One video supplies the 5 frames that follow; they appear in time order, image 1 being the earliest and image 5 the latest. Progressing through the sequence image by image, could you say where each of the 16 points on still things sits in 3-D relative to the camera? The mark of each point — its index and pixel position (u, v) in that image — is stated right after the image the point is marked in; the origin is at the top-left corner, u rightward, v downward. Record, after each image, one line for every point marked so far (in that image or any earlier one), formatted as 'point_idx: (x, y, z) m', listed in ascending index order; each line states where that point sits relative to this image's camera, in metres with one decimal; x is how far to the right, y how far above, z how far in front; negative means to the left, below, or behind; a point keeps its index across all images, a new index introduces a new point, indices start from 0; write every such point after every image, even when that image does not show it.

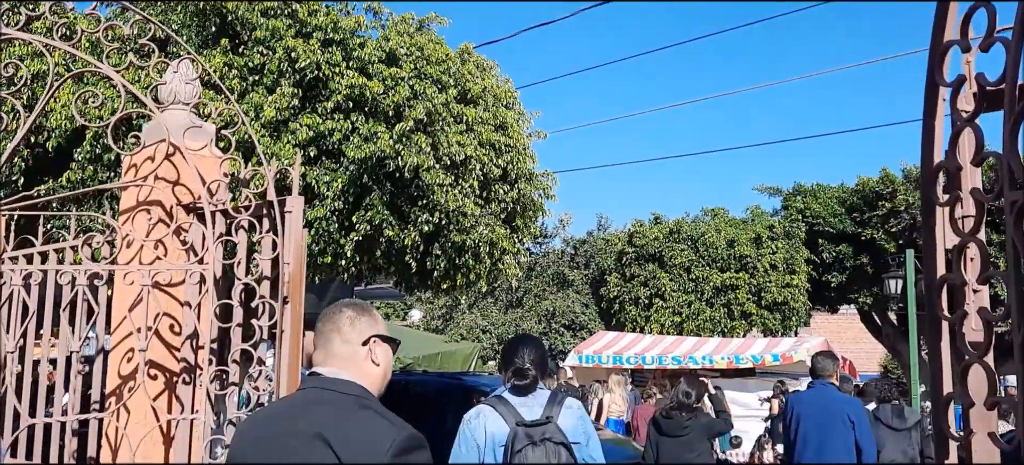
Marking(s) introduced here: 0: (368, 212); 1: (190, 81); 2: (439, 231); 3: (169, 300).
0: (-1.5, +0.2, +9.1) m
1: (-1.5, +0.7, +4.0) m
2: (-0.8, 0.0, +9.9) m
3: (-1.5, -0.3, +3.8) m
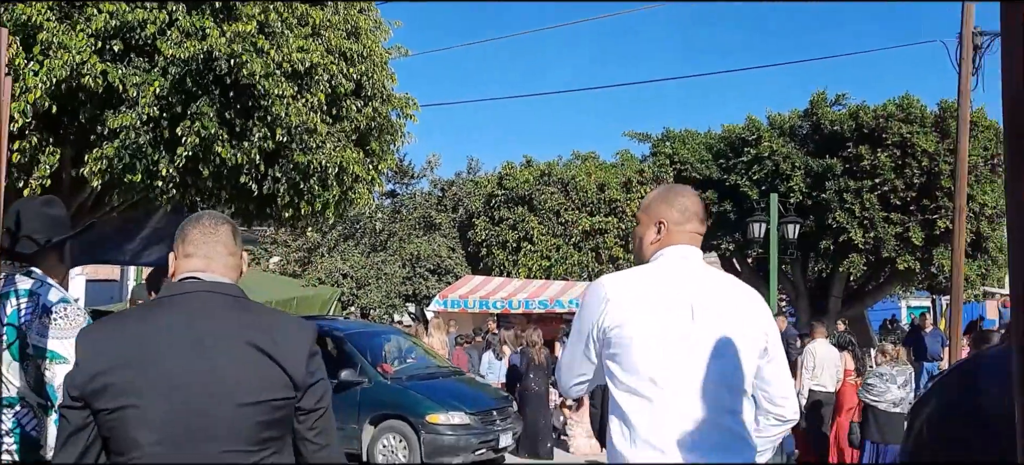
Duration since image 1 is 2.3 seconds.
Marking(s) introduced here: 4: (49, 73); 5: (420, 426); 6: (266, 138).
0: (-2.8, +1.0, +7.7) m
1: (-2.1, +1.2, +2.7) m
2: (-2.3, +0.8, +8.7) m
3: (-2.1, +0.1, +2.6) m
4: (-3.8, +1.3, +7.1) m
5: (-1.1, -2.3, +10.3) m
6: (-2.3, +0.9, +8.2) m
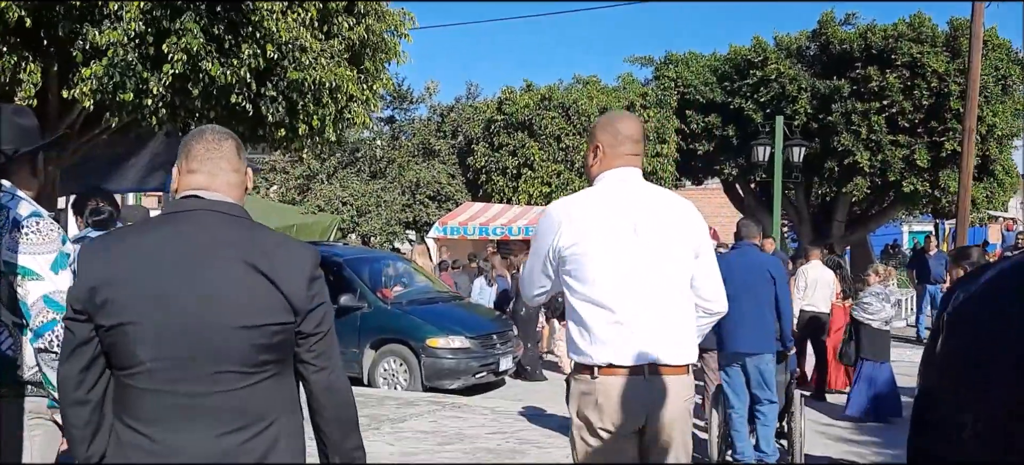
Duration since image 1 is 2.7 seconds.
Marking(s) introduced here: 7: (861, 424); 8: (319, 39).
0: (-2.8, +1.7, +7.4) m
1: (-2.1, +1.5, +2.4) m
2: (-2.3, +1.6, +8.4) m
3: (-2.1, +0.4, +2.3) m
4: (-3.8, +1.9, +6.7) m
5: (-1.1, -1.4, +10.3) m
6: (-2.3, +1.6, +7.9) m
7: (+3.7, -2.0, +9.4) m
8: (-2.0, +2.0, +8.8) m
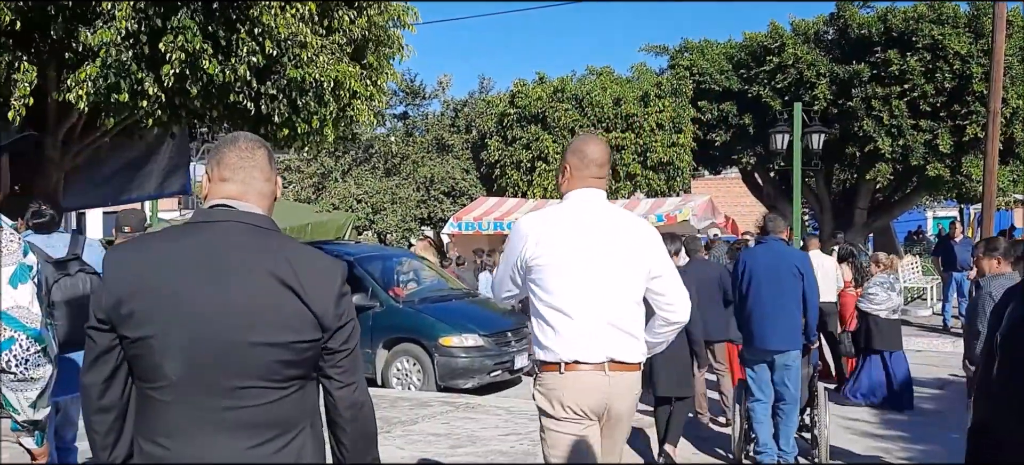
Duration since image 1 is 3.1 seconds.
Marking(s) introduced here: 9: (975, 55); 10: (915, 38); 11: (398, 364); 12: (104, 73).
0: (-2.8, +1.6, +7.2) m
1: (-2.2, +1.4, +2.2) m
2: (-2.3, +1.6, +8.2) m
3: (-2.2, +0.4, +2.1) m
4: (-3.8, +1.9, +6.5) m
5: (-0.9, -1.4, +10.0) m
6: (-2.3, +1.6, +7.7) m
7: (+3.9, -1.9, +9.1) m
8: (-1.9, +2.0, +8.6) m
9: (+10.4, +4.0, +19.5) m
10: (+9.2, +4.4, +19.9) m
11: (-1.4, -1.6, +10.3) m
12: (-3.4, +1.3, +7.2) m
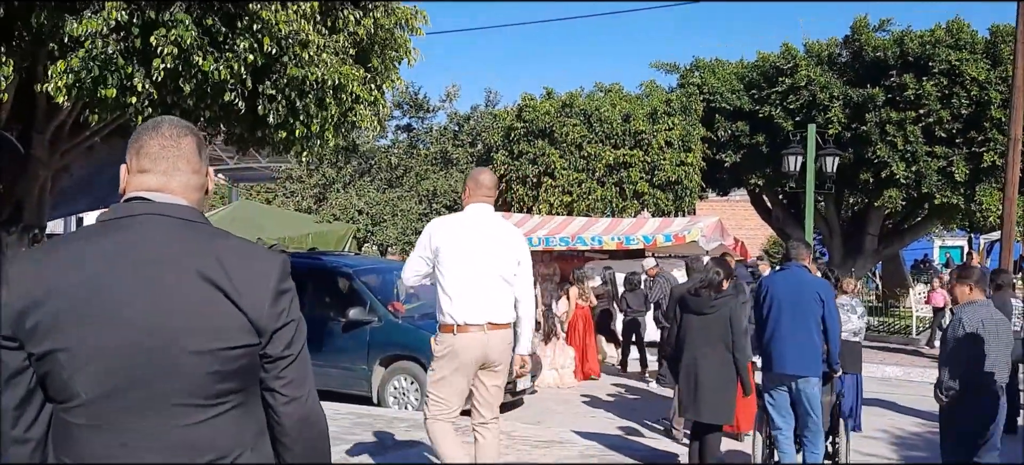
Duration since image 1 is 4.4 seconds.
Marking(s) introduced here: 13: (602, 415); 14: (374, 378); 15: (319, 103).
0: (-2.7, +1.6, +6.8) m
1: (-2.1, +1.4, +1.7) m
2: (-2.2, +1.5, +7.7) m
3: (-2.1, +0.4, +1.7) m
4: (-3.7, +1.9, +6.1) m
5: (-0.9, -1.5, +9.5) m
6: (-2.2, +1.5, +7.2) m
7: (+3.9, -2.2, +8.6) m
8: (-1.8, +1.9, +8.2) m
9: (+10.6, +3.3, +19.1) m
10: (+9.4, +3.8, +19.5) m
11: (-1.3, -1.7, +9.8) m
12: (-3.3, +1.3, +6.8) m
13: (+1.0, -2.1, +9.9) m
14: (-1.6, -1.7, +9.9) m
15: (-1.8, +1.2, +8.3) m
